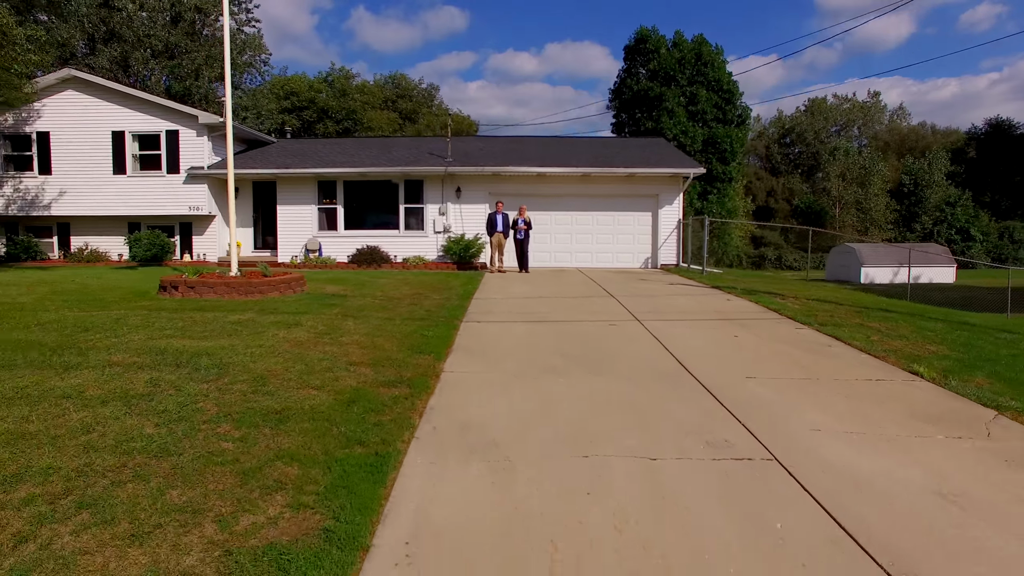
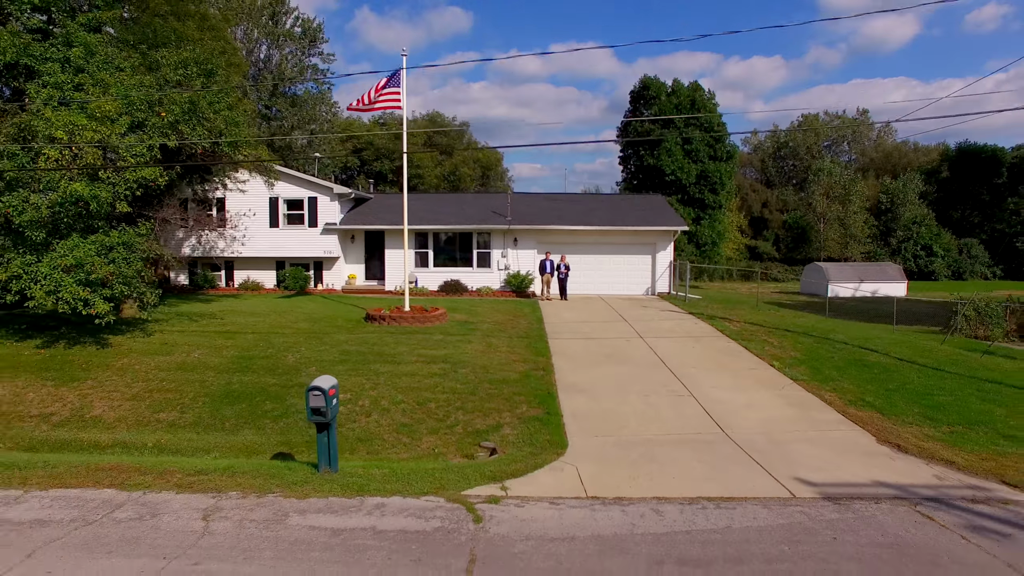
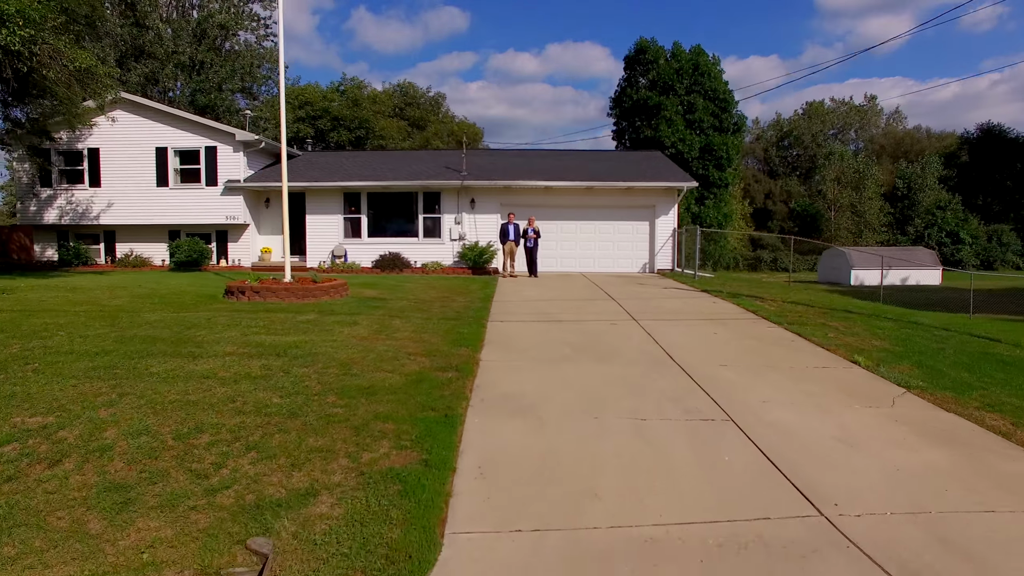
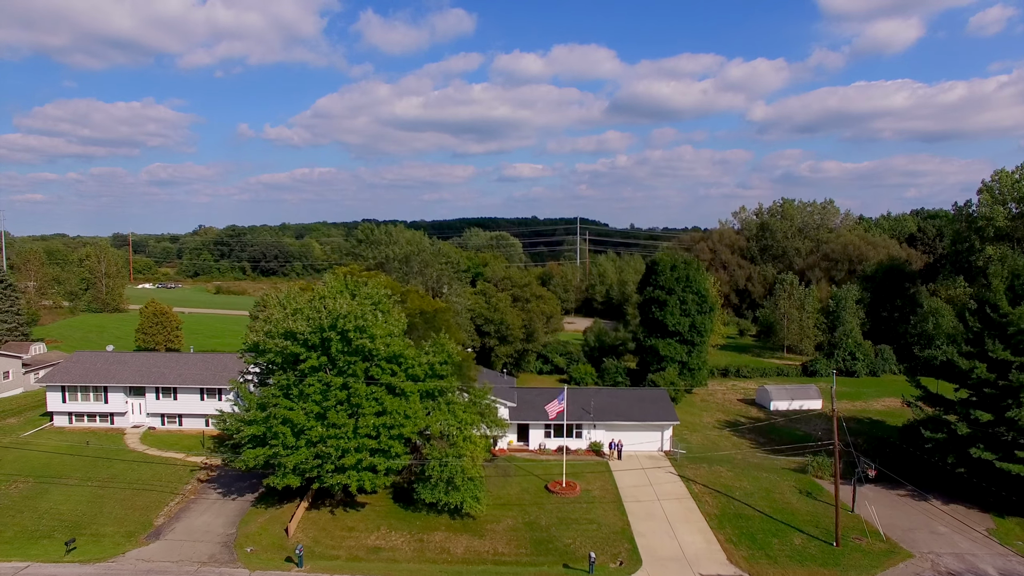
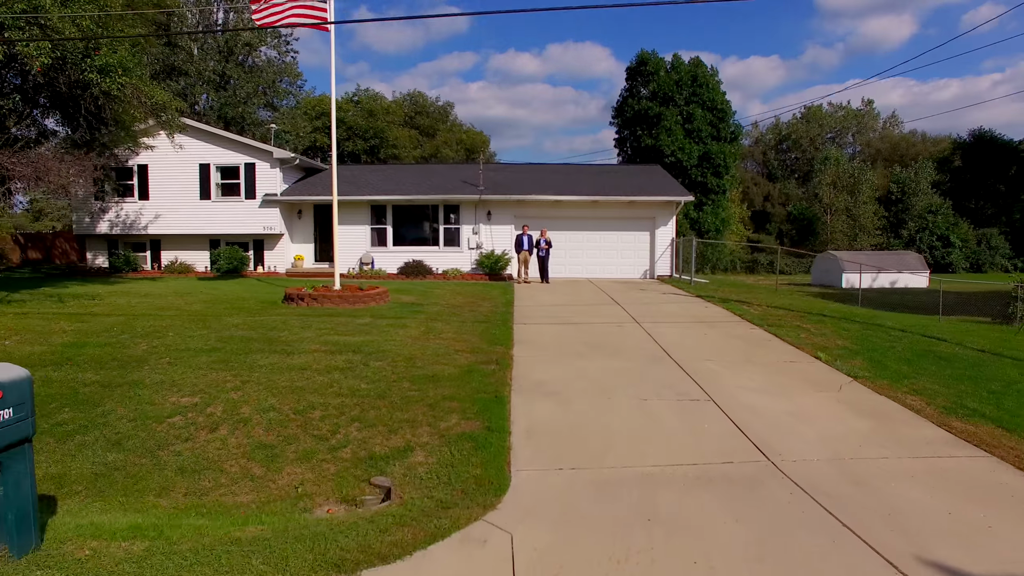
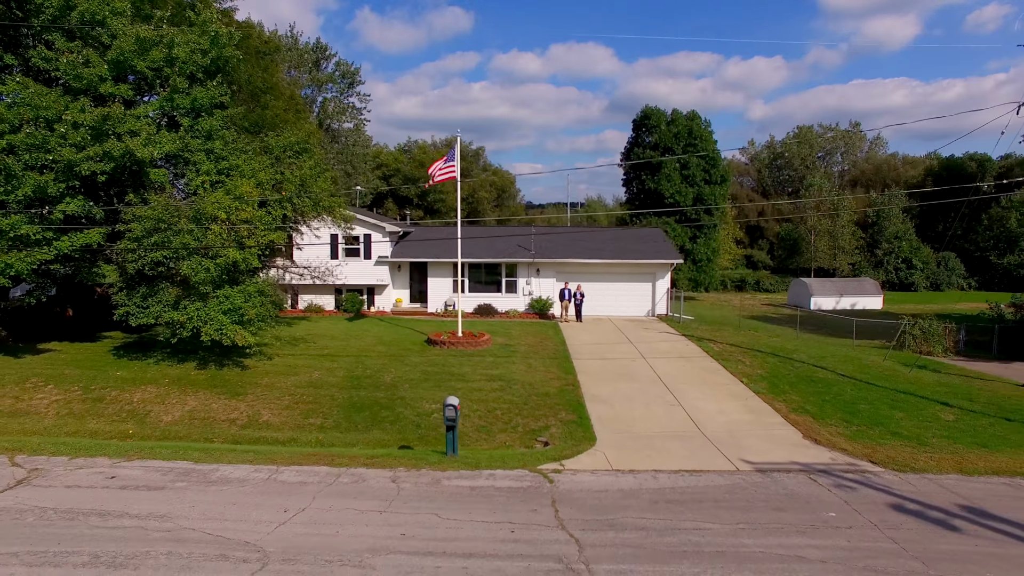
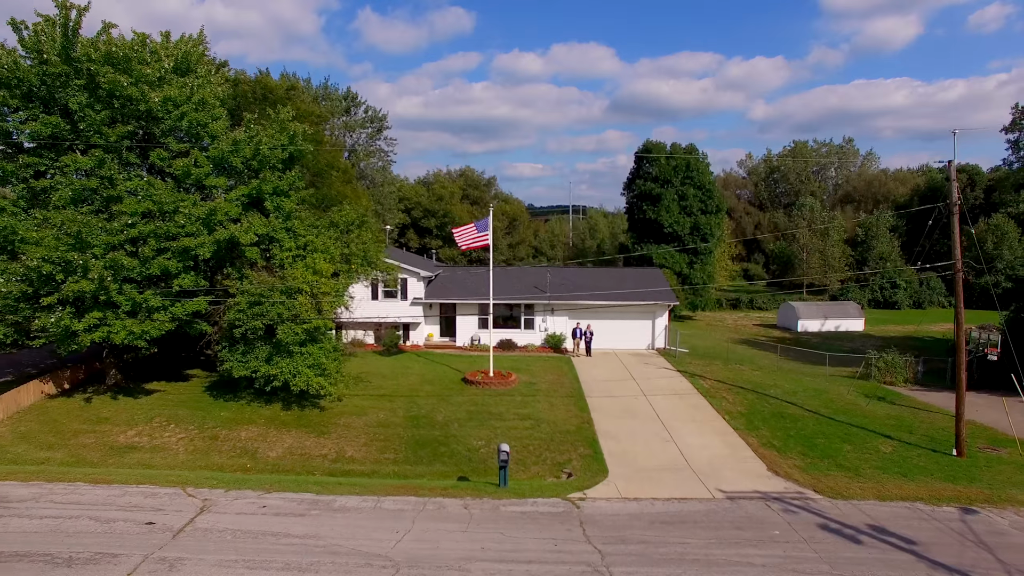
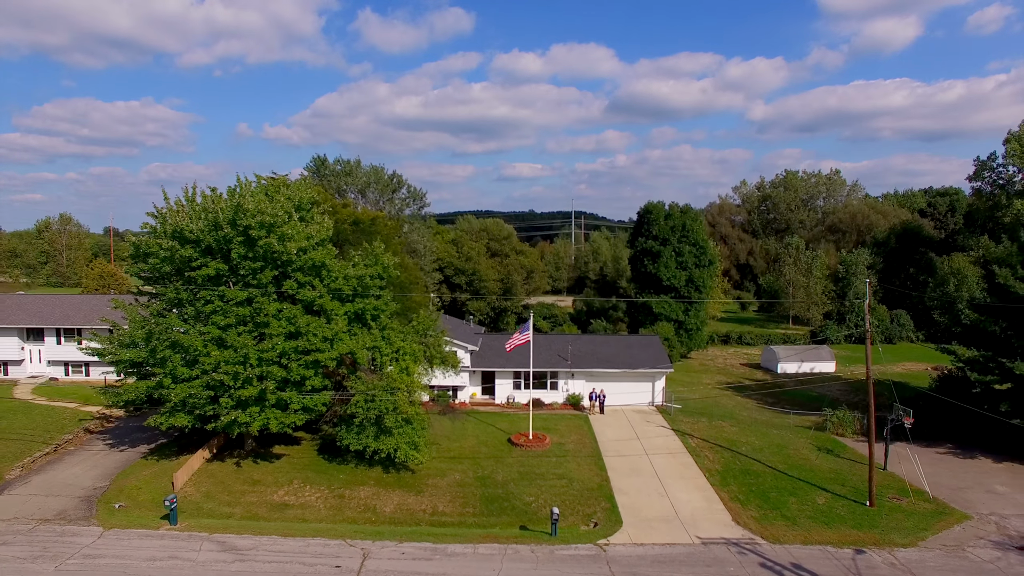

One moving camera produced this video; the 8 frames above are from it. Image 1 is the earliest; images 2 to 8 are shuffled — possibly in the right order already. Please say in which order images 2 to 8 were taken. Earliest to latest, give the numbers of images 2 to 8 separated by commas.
3, 5, 2, 6, 7, 8, 4
